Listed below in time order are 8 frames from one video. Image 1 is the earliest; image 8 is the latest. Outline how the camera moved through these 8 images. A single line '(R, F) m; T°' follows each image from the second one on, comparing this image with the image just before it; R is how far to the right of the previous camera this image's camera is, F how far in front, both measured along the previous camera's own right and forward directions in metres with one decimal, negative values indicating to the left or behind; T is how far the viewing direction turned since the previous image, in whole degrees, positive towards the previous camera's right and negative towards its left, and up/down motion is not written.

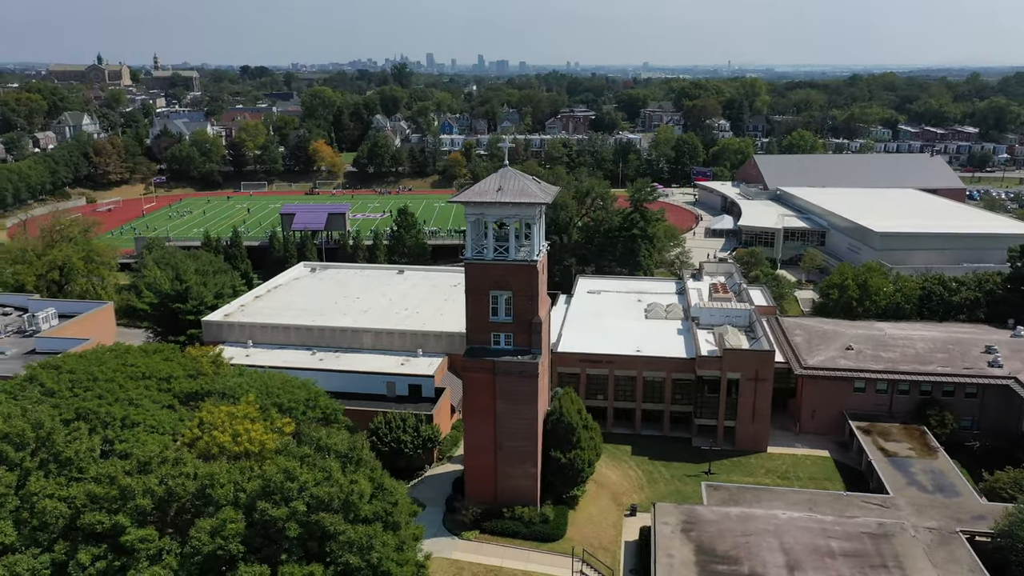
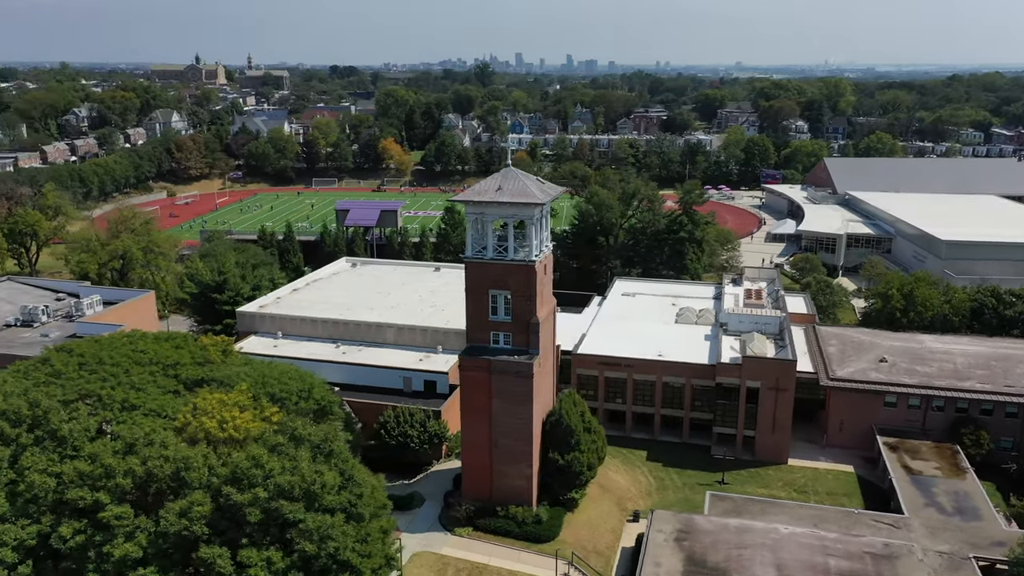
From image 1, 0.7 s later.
(+3.2, +0.1) m; -6°
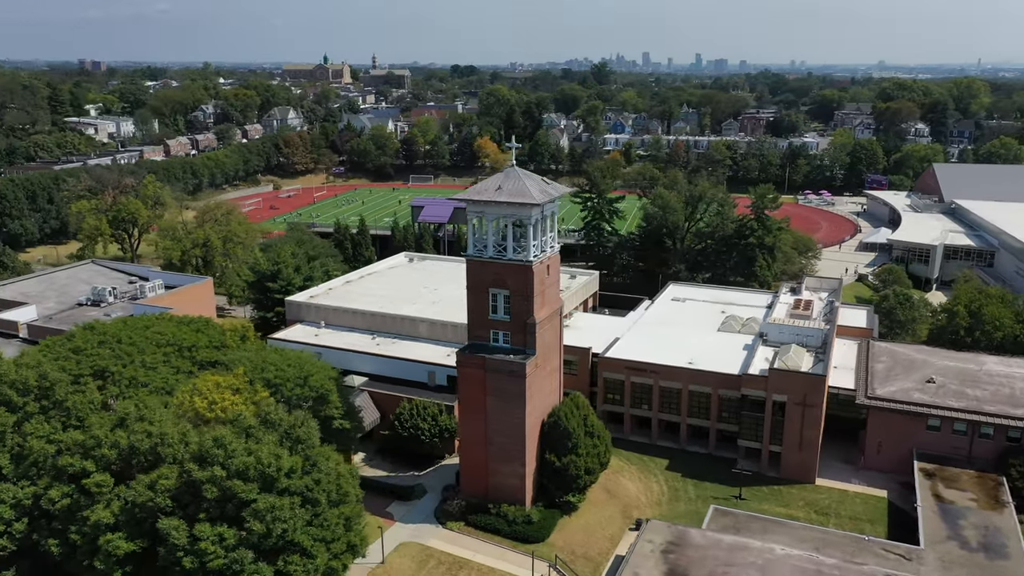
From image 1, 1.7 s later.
(+4.5, +0.2) m; -8°
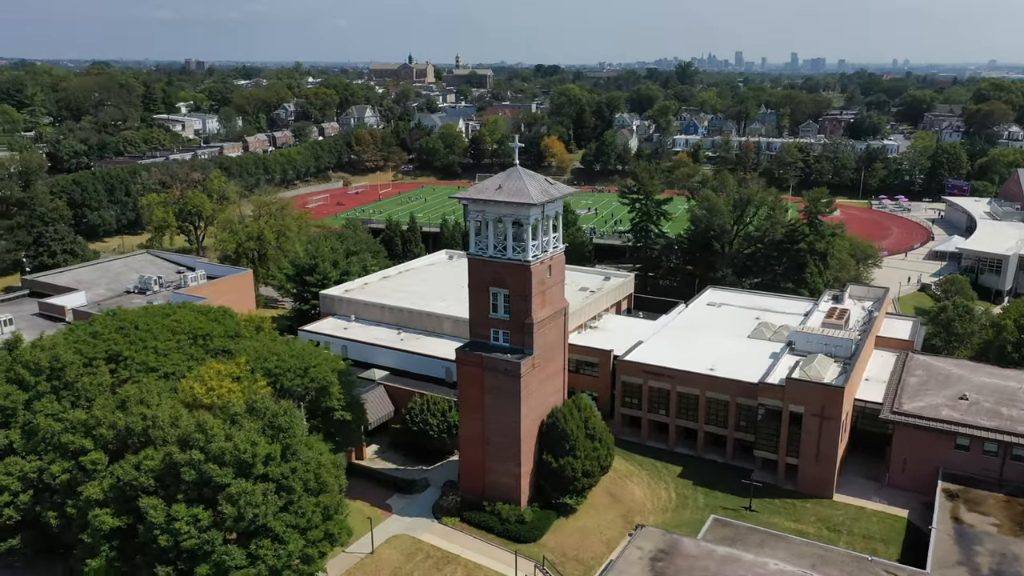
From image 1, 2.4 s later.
(+3.2, +0.1) m; -6°
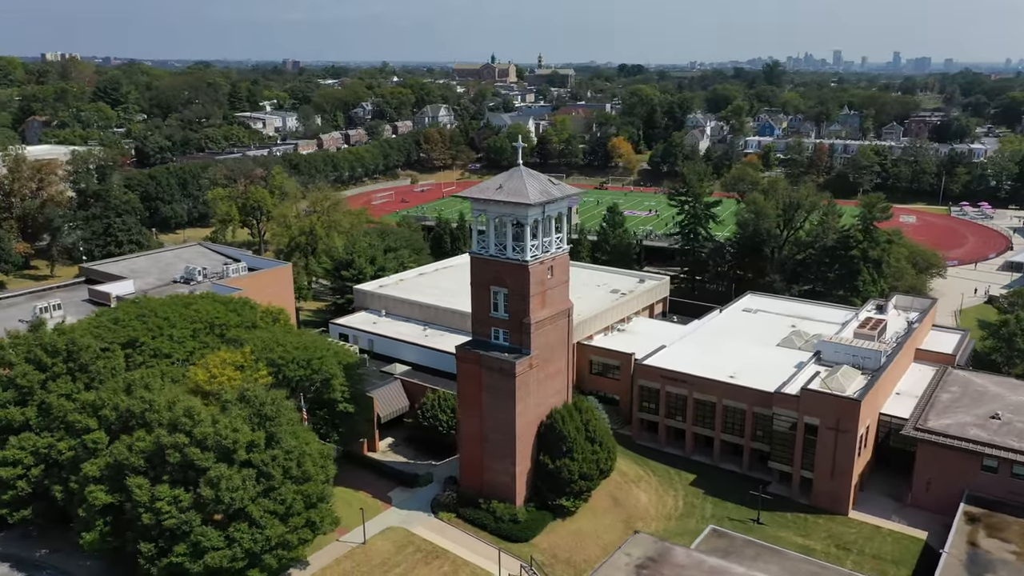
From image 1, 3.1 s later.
(+3.2, +0.1) m; -6°
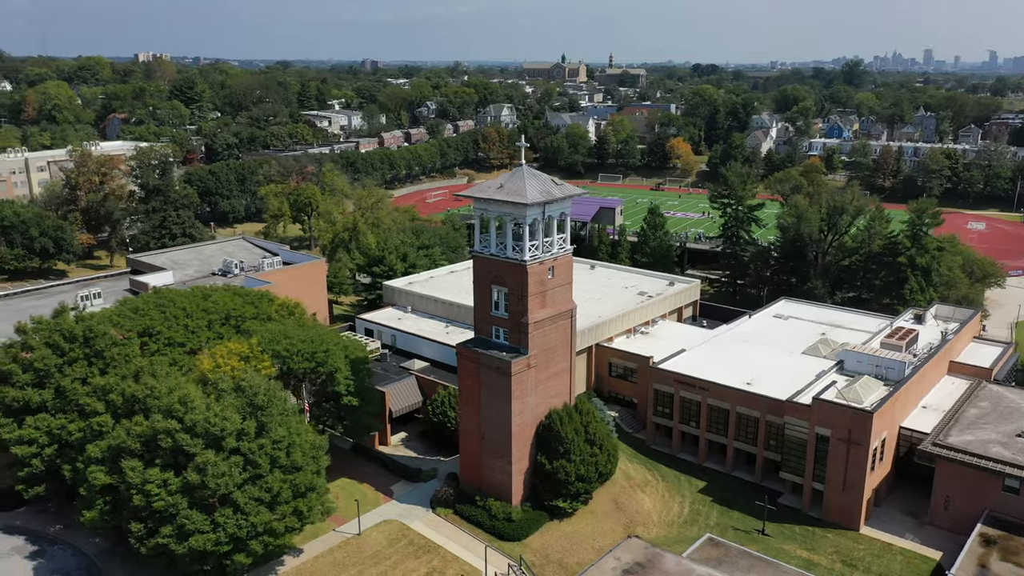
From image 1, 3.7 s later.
(+2.7, +0.1) m; -5°
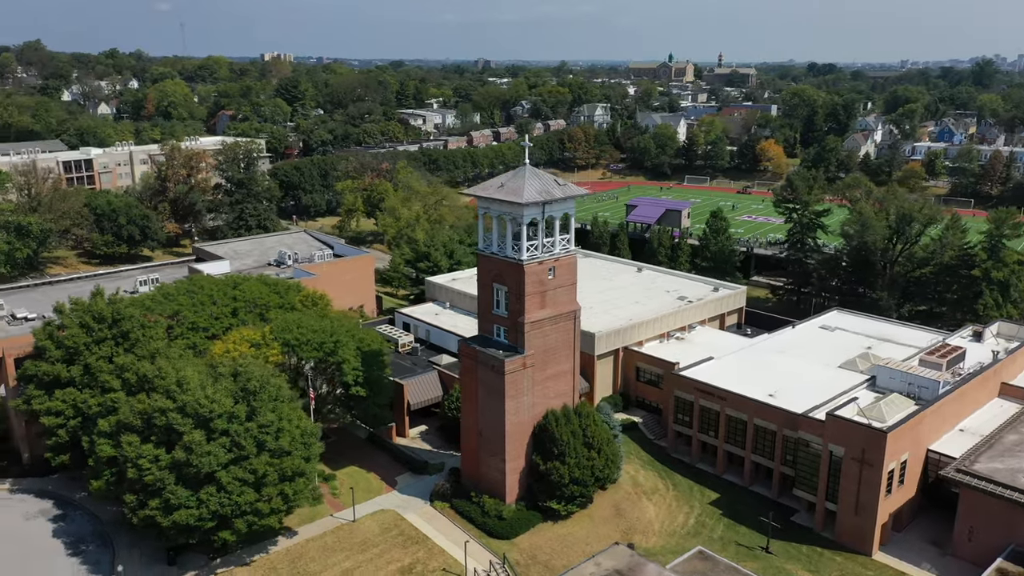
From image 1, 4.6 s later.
(+4.1, +0.2) m; -7°
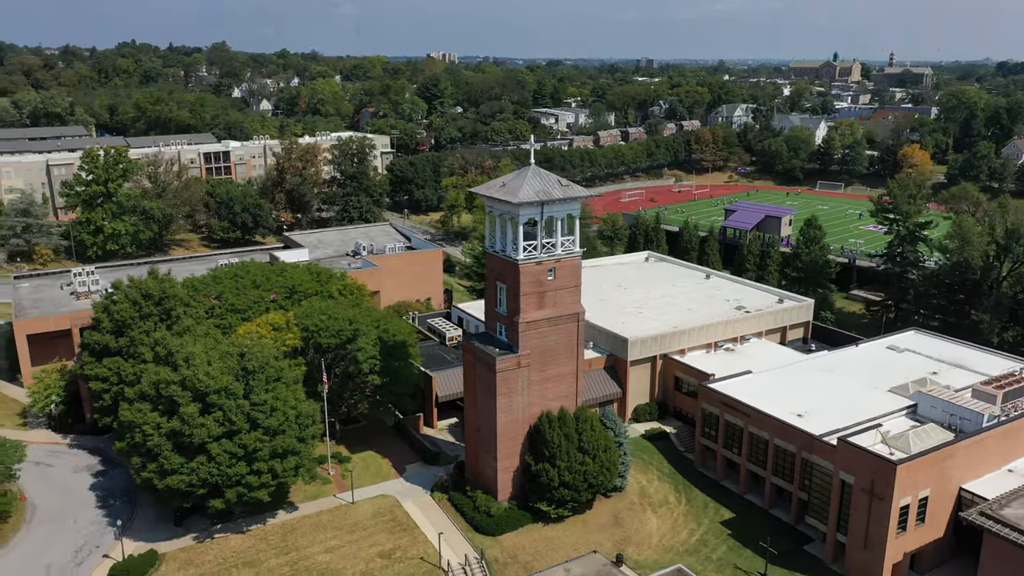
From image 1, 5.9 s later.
(+5.9, +0.4) m; -11°
